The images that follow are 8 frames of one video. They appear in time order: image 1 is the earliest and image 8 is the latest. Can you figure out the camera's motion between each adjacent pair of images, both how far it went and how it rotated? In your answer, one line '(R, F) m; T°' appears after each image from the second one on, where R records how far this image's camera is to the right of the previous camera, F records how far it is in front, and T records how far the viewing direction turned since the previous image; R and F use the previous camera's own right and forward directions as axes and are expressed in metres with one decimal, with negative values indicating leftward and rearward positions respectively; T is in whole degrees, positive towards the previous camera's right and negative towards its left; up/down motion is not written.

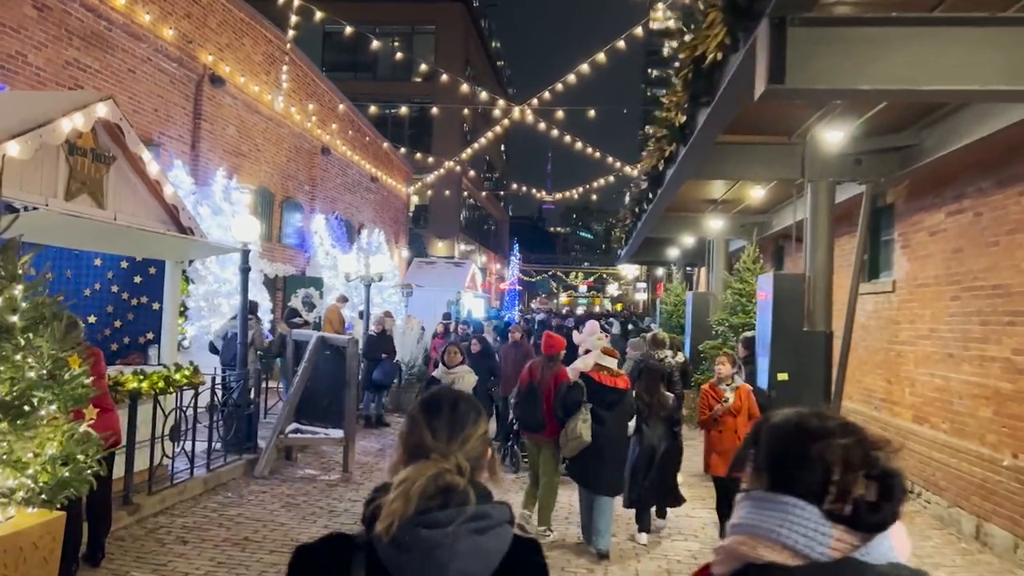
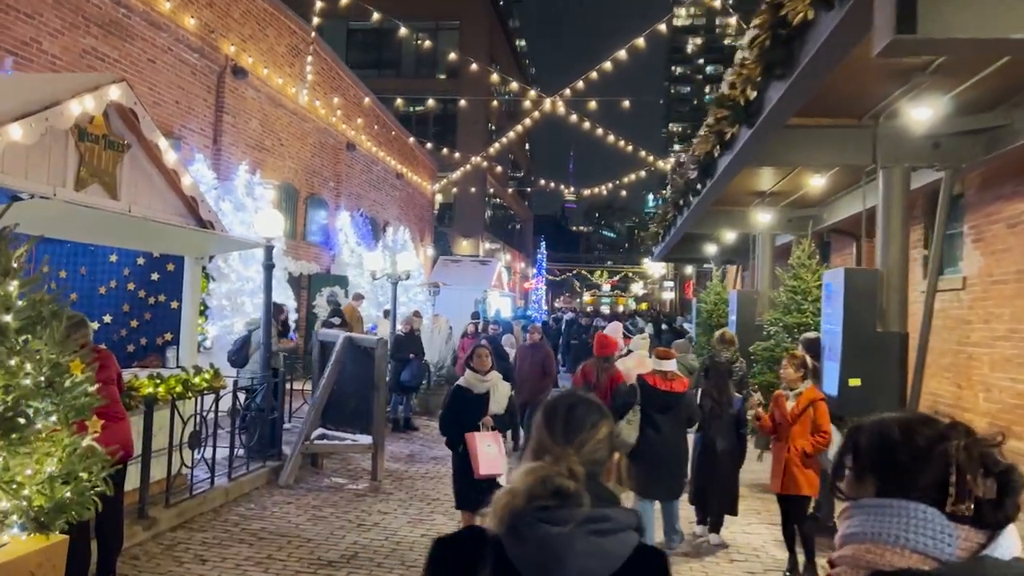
(-0.2, +0.6) m; -2°
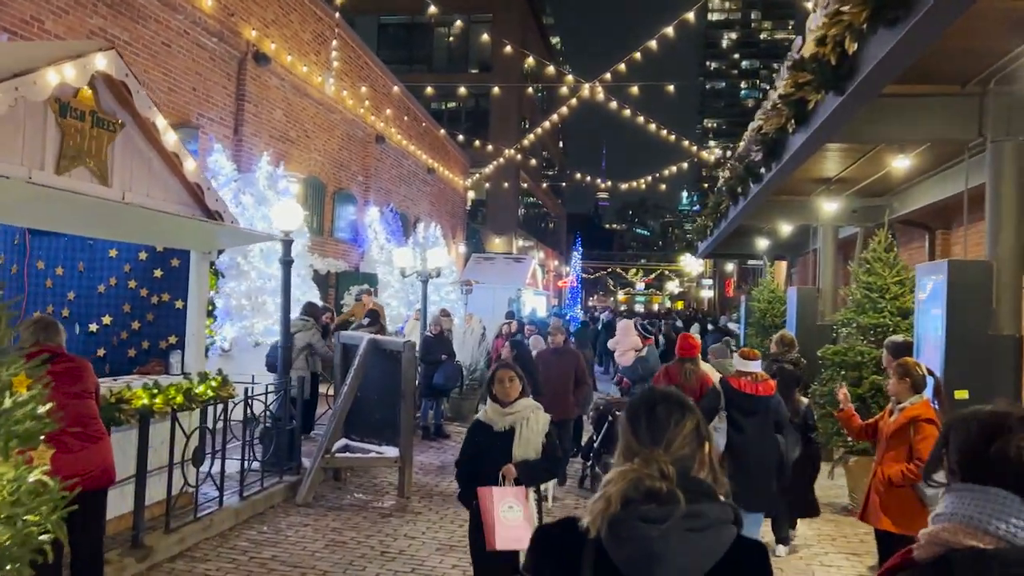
(-0.1, +0.9) m; -2°
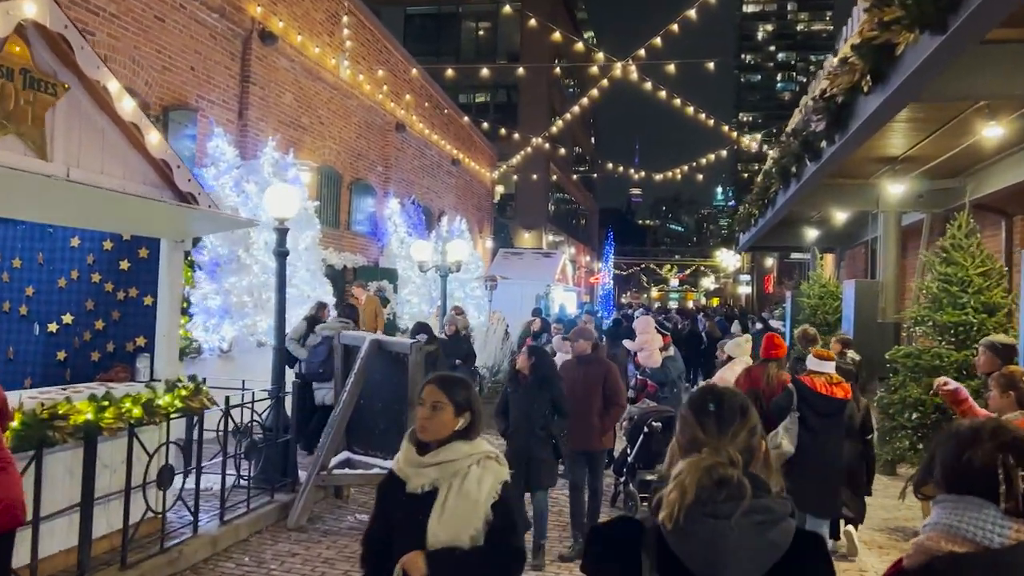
(+0.1, +1.1) m; -2°
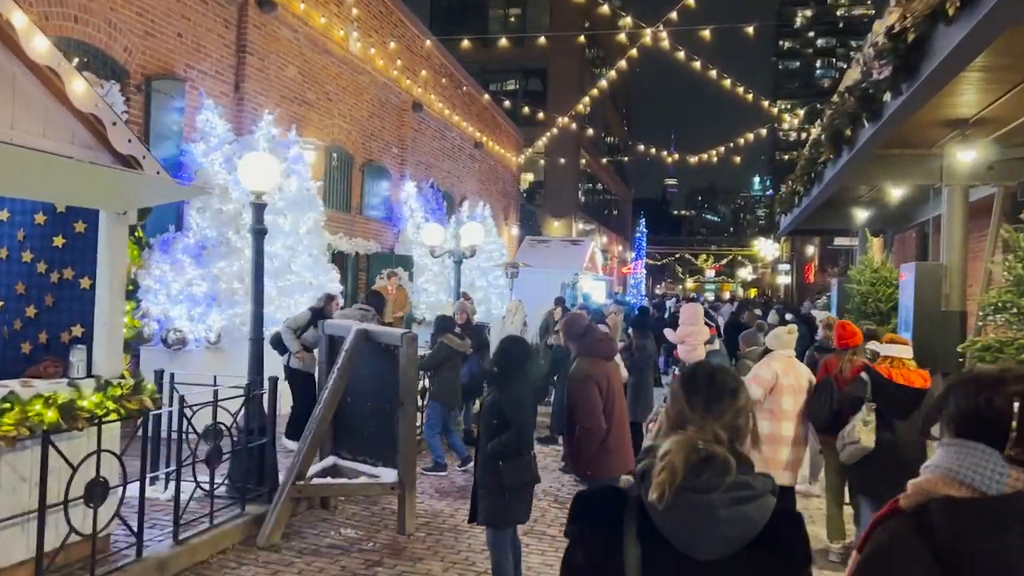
(+0.2, +1.1) m; -2°
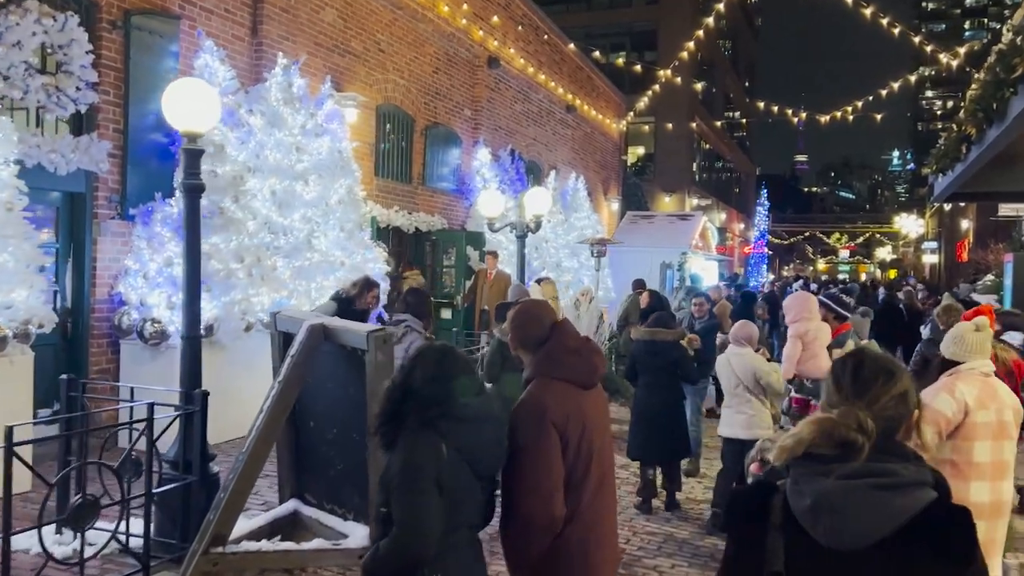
(+0.5, +2.3) m; -8°
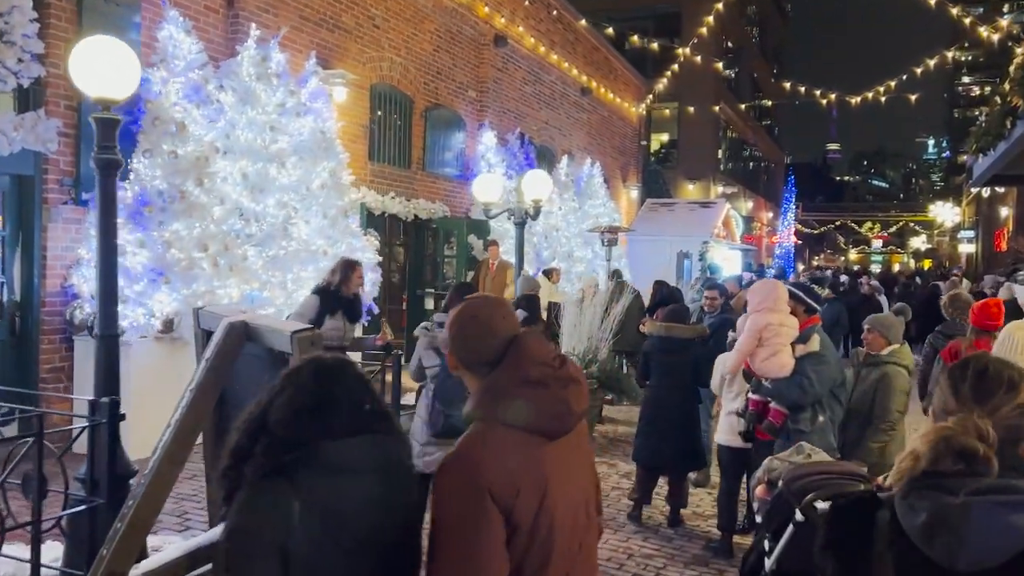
(+0.3, +0.8) m; -2°
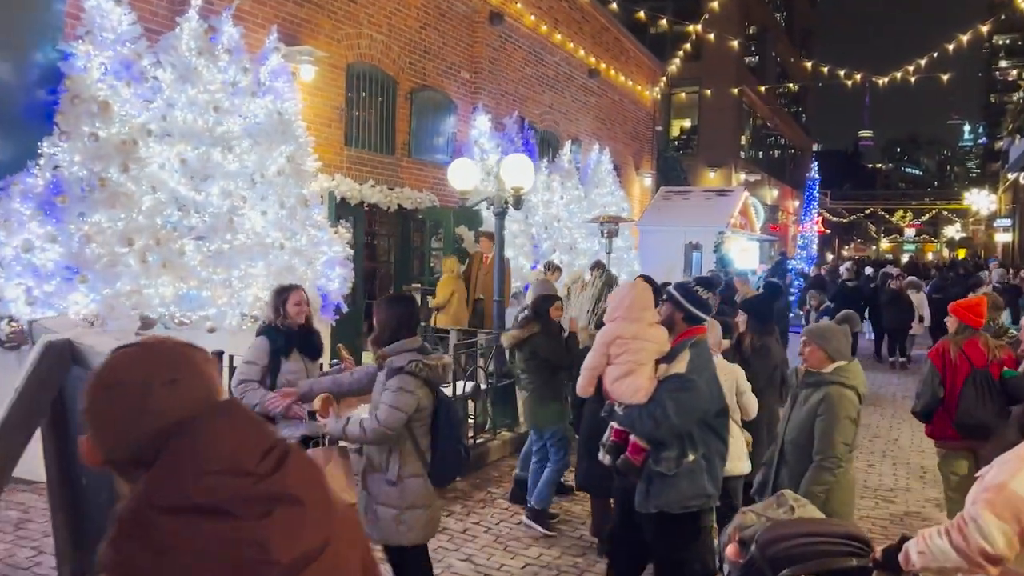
(+0.5, +0.9) m; -2°
